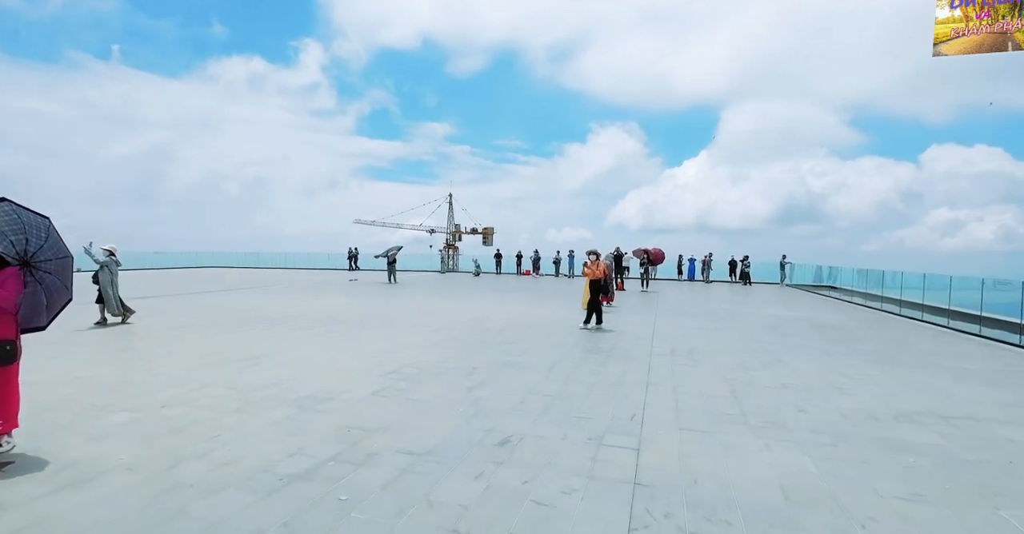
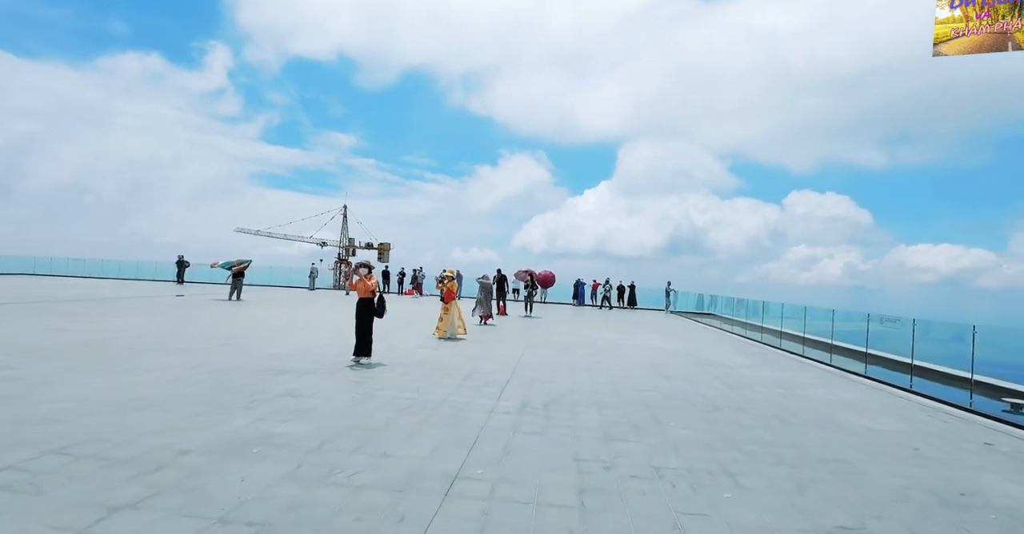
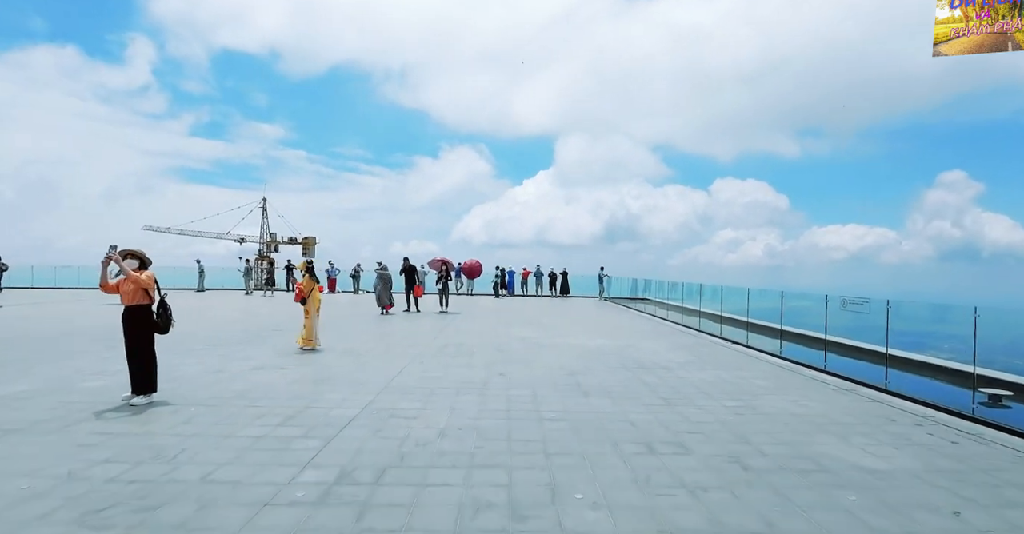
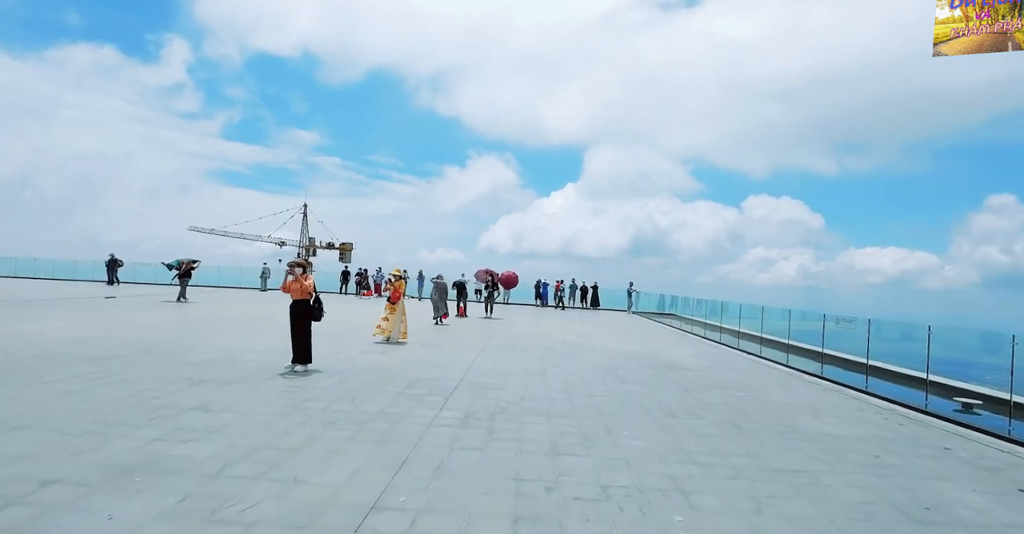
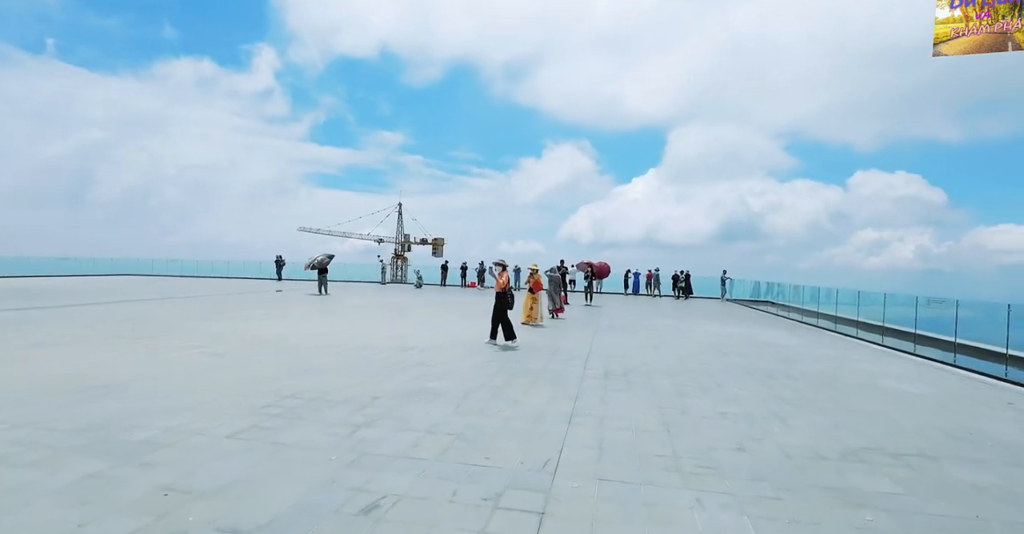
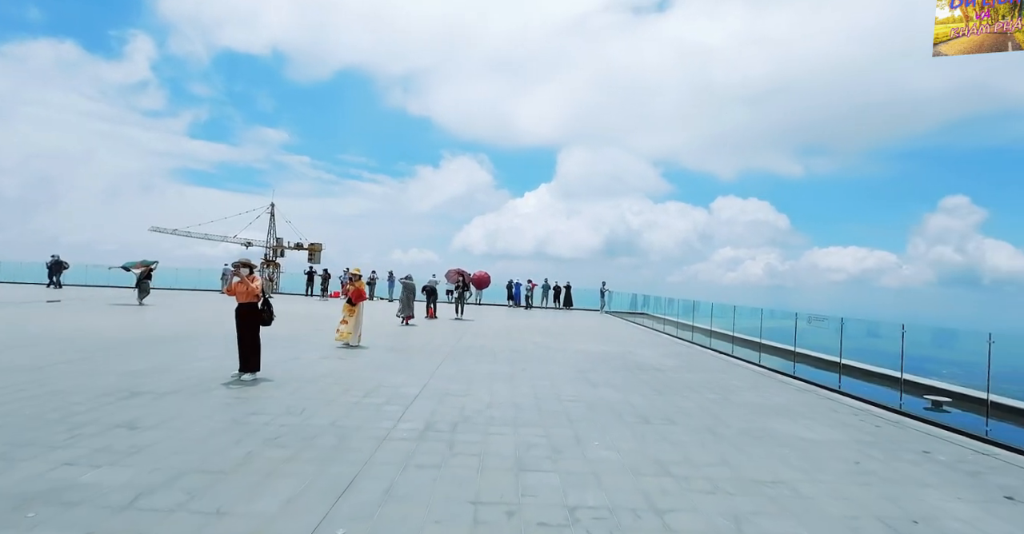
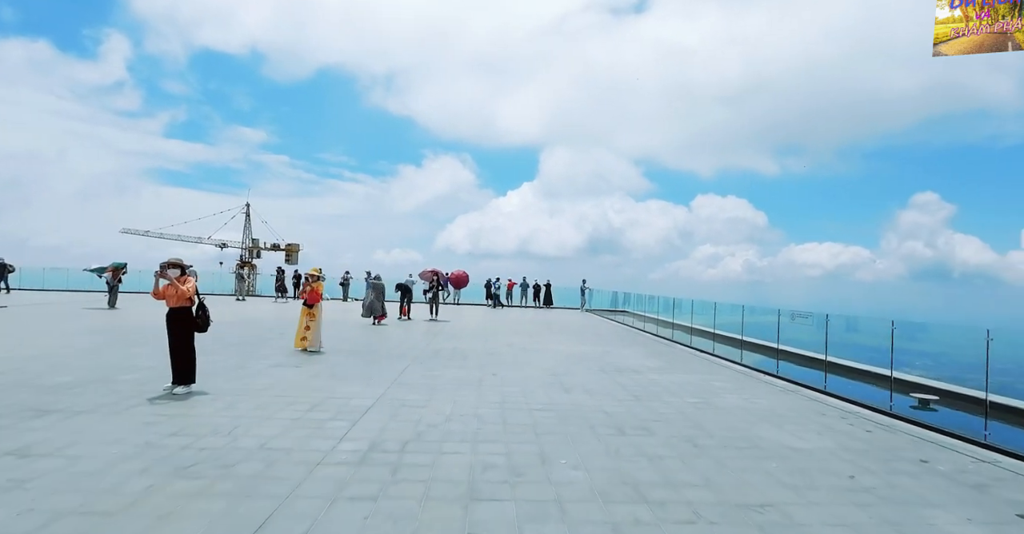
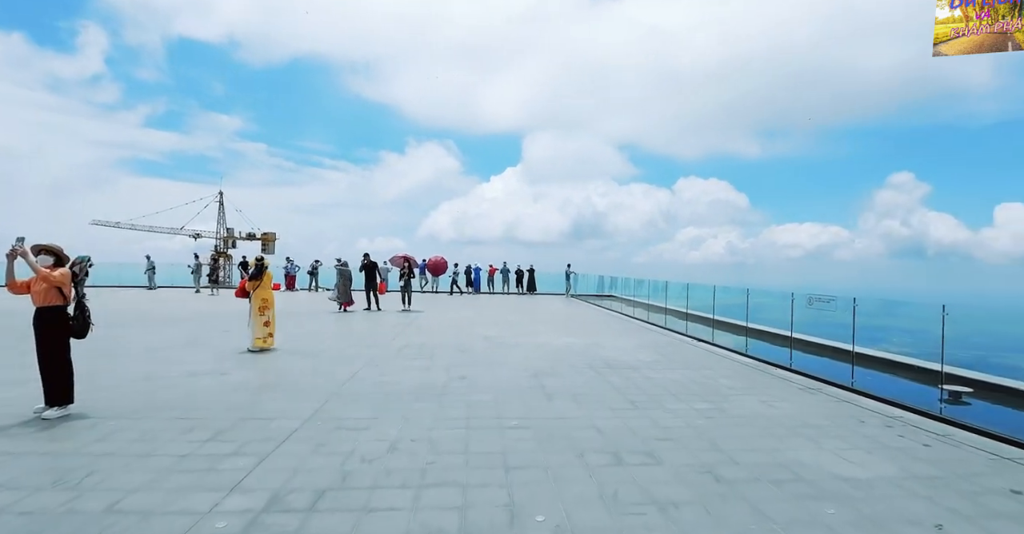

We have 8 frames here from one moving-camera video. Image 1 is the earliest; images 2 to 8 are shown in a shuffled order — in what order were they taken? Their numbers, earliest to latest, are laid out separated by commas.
5, 2, 4, 6, 7, 3, 8
